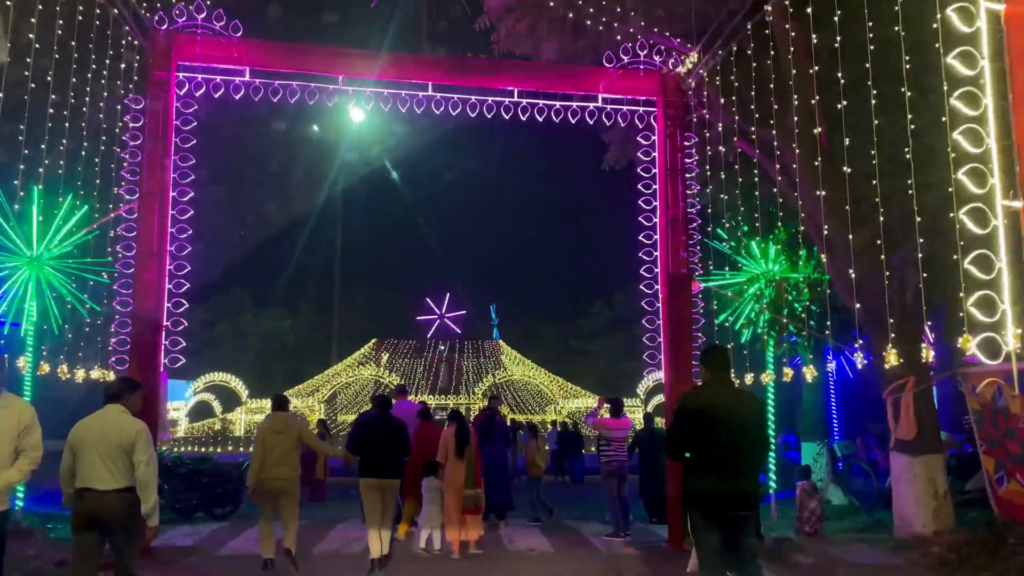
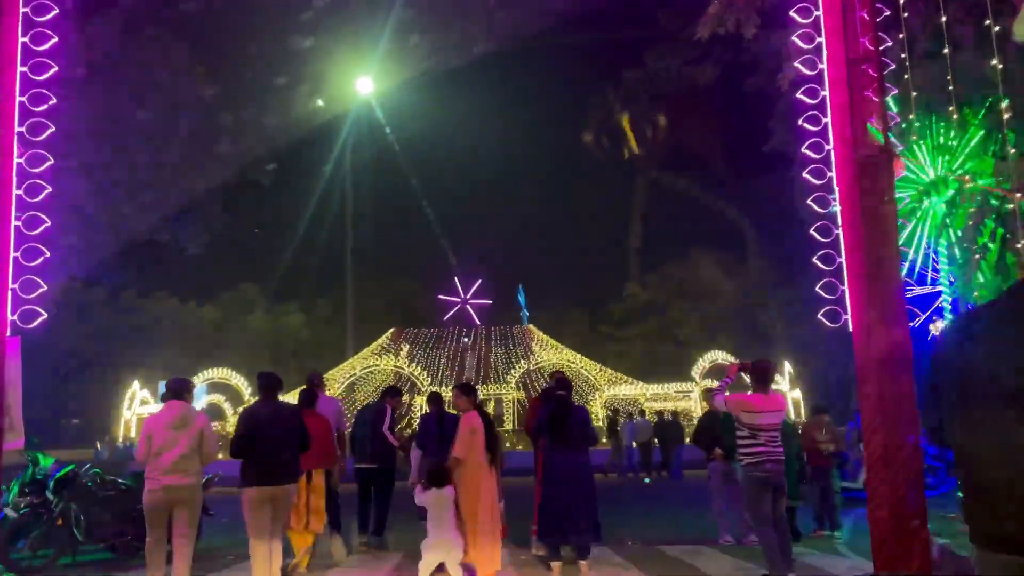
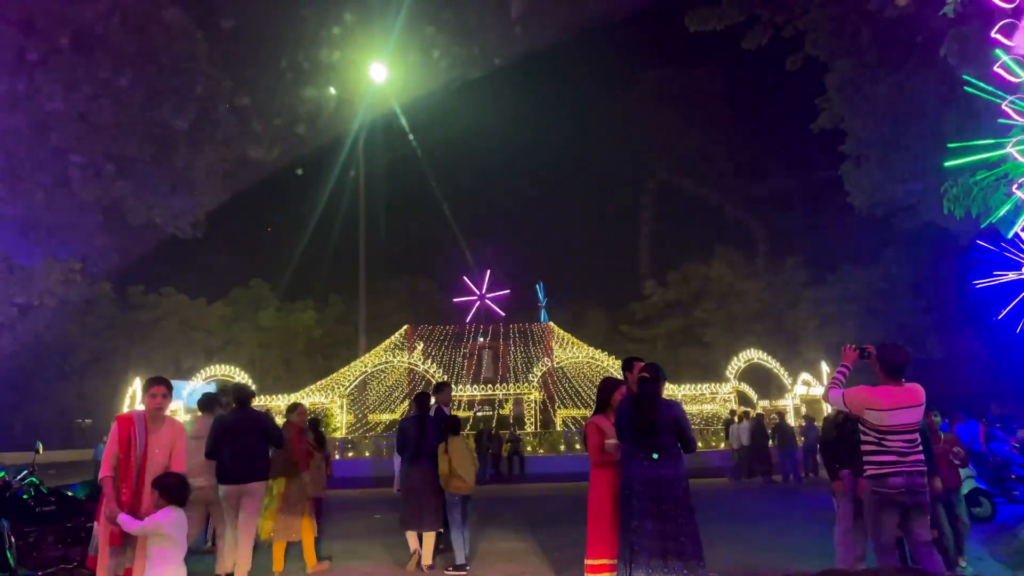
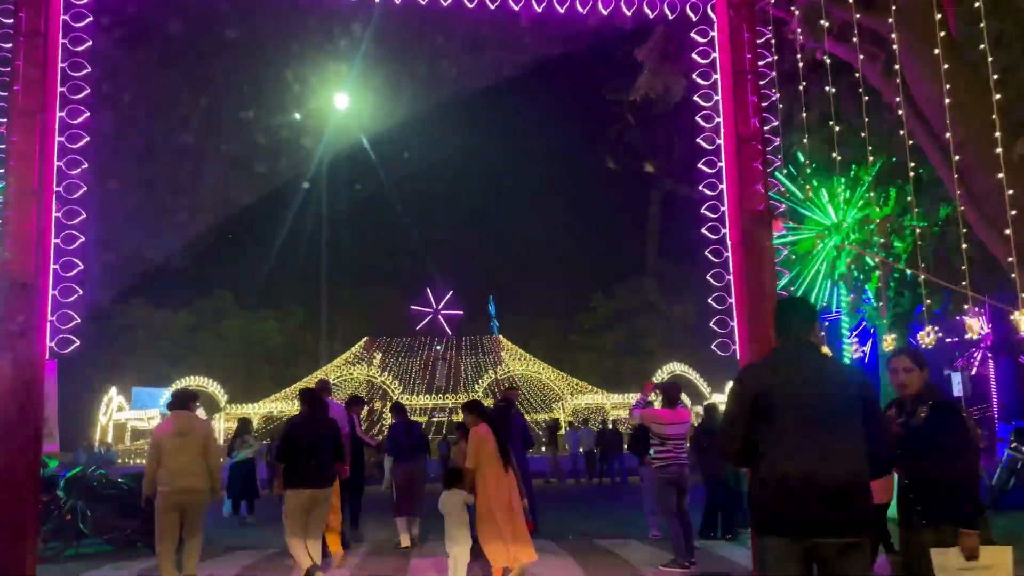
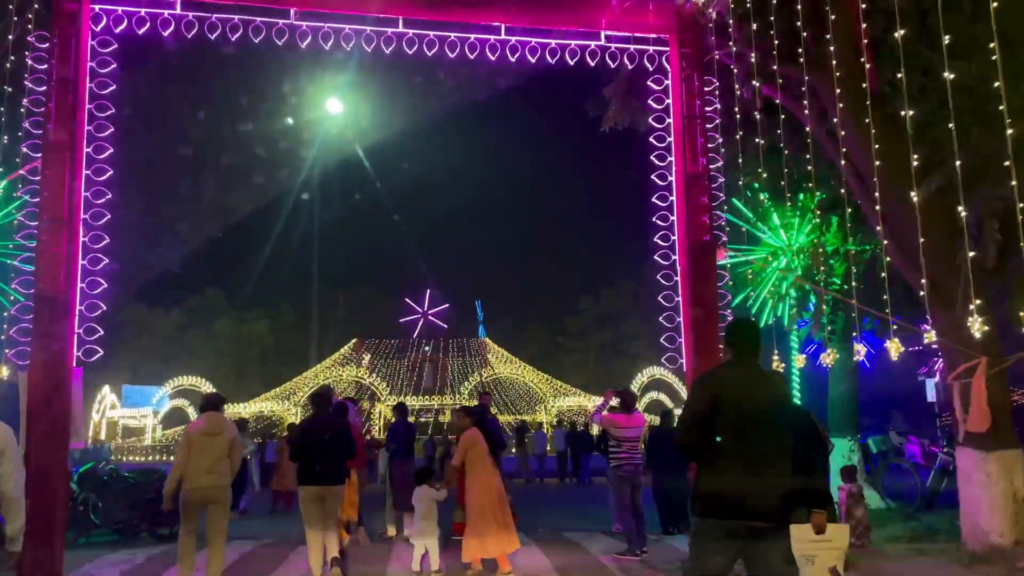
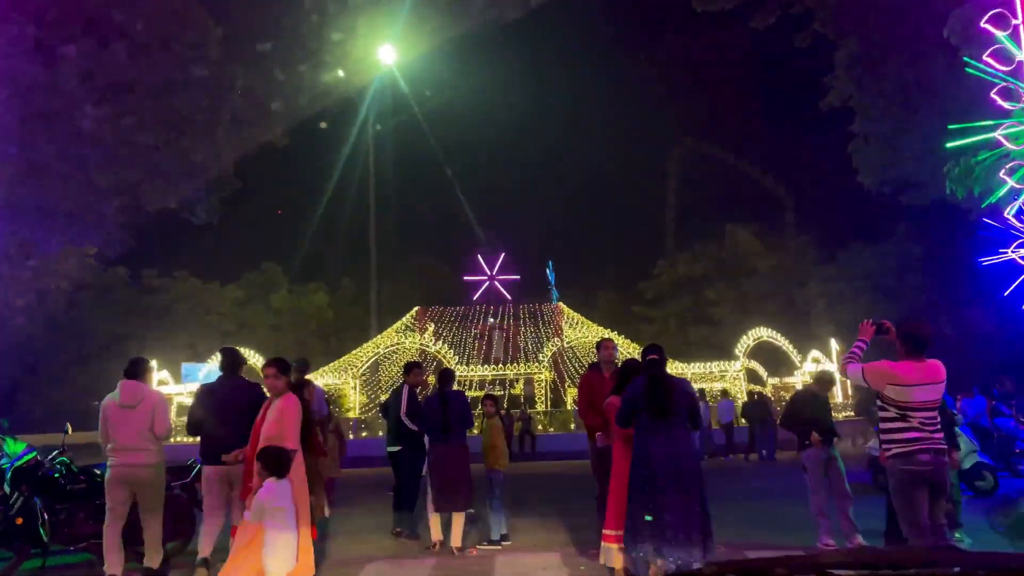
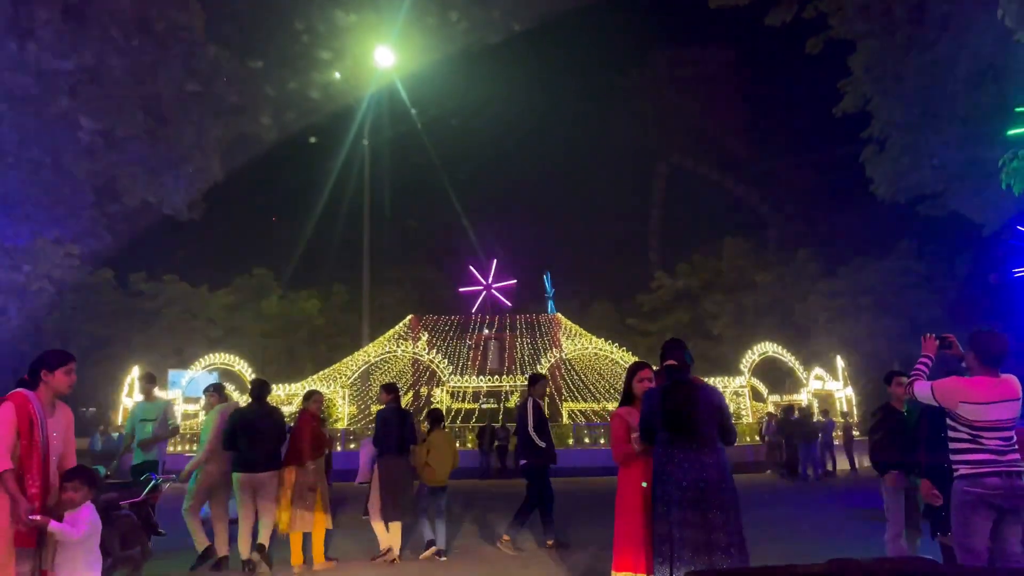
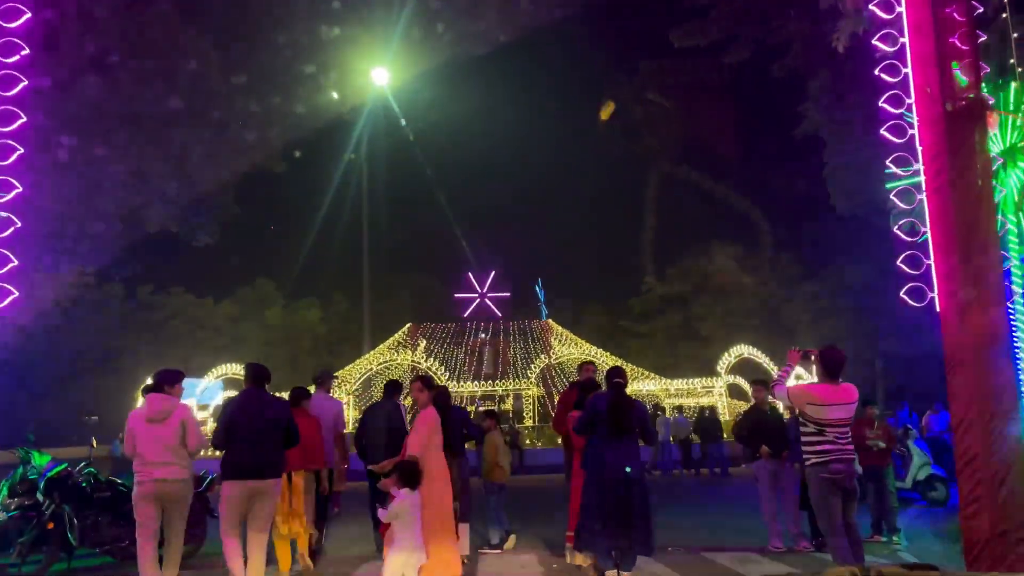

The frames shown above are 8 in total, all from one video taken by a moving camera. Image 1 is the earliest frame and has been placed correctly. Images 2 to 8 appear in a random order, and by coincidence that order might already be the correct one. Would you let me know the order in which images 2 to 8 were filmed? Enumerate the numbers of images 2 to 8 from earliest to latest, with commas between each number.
5, 4, 2, 8, 6, 3, 7
